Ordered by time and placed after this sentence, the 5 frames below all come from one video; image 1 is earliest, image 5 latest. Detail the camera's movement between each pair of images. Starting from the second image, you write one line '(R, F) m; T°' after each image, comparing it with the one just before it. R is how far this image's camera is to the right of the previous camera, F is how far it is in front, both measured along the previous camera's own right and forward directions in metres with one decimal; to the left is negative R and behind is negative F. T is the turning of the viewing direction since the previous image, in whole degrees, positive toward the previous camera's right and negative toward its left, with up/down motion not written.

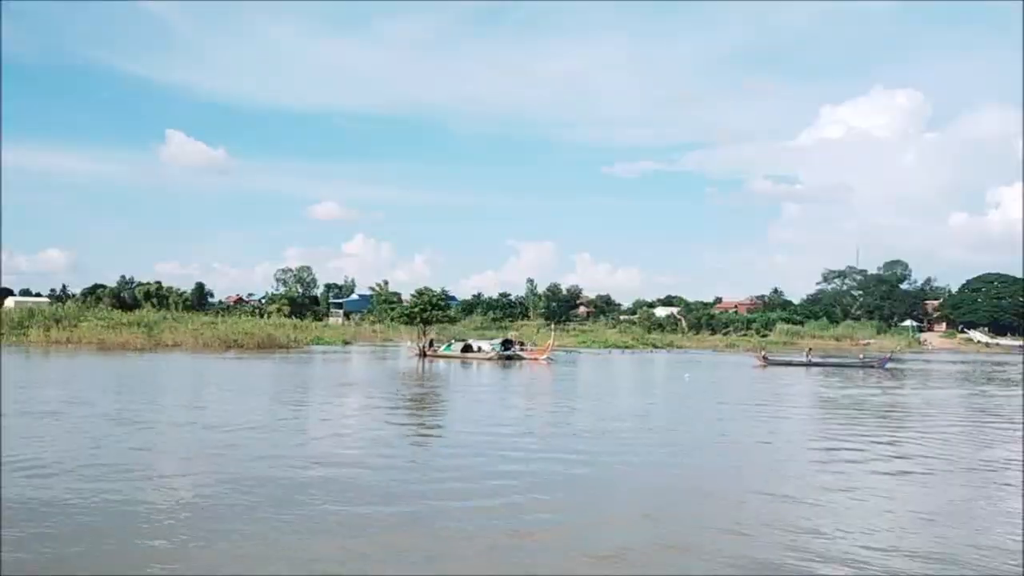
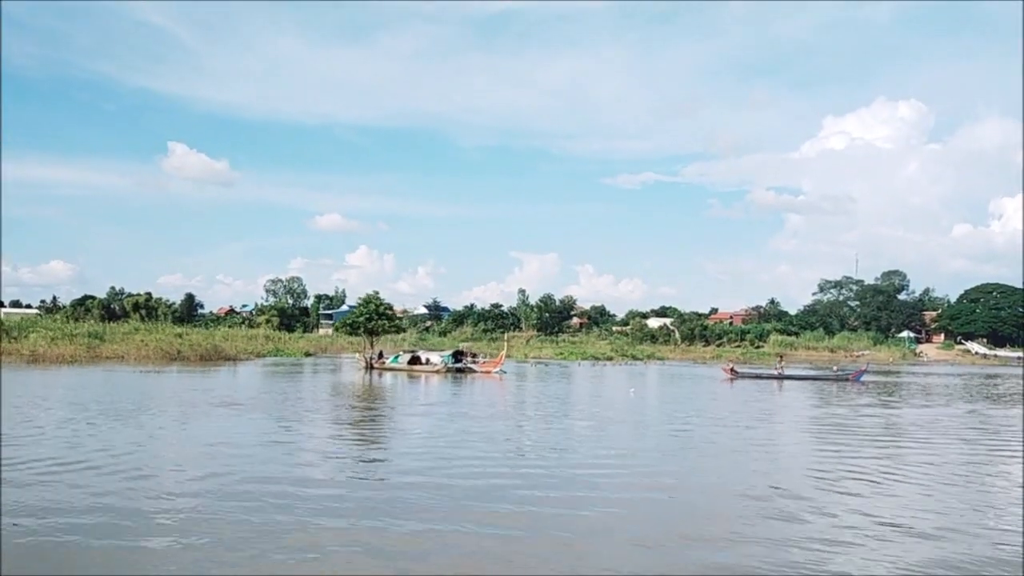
(+0.9, +1.1) m; 0°
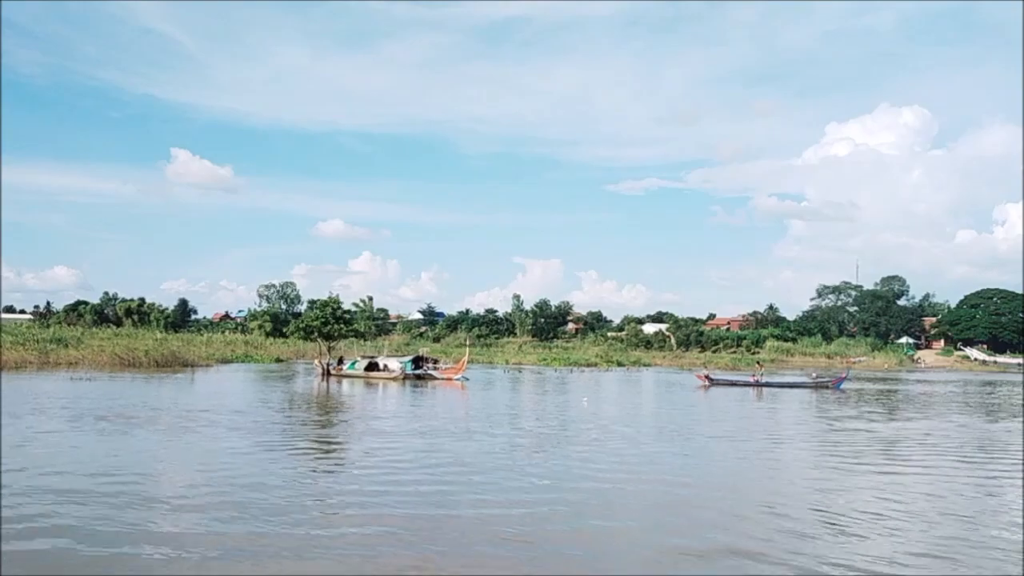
(+0.6, +0.8) m; 0°
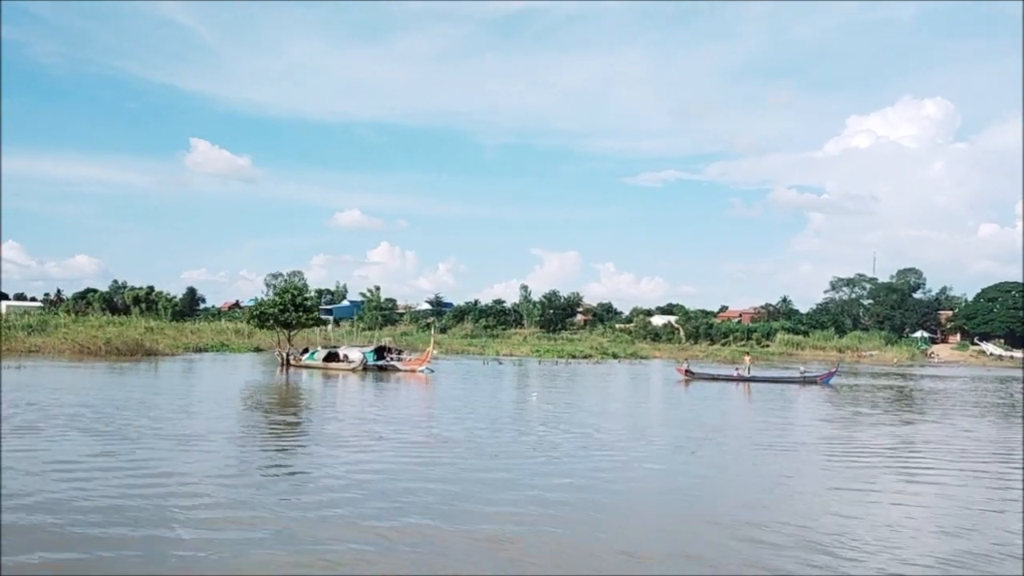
(+0.7, +0.9) m; -1°
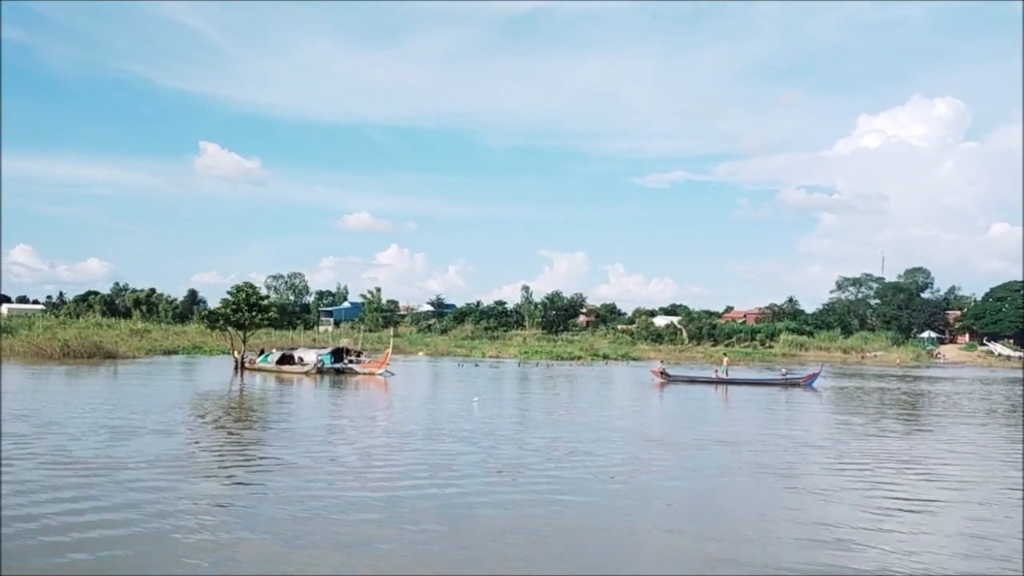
(+0.6, +0.8) m; -1°
